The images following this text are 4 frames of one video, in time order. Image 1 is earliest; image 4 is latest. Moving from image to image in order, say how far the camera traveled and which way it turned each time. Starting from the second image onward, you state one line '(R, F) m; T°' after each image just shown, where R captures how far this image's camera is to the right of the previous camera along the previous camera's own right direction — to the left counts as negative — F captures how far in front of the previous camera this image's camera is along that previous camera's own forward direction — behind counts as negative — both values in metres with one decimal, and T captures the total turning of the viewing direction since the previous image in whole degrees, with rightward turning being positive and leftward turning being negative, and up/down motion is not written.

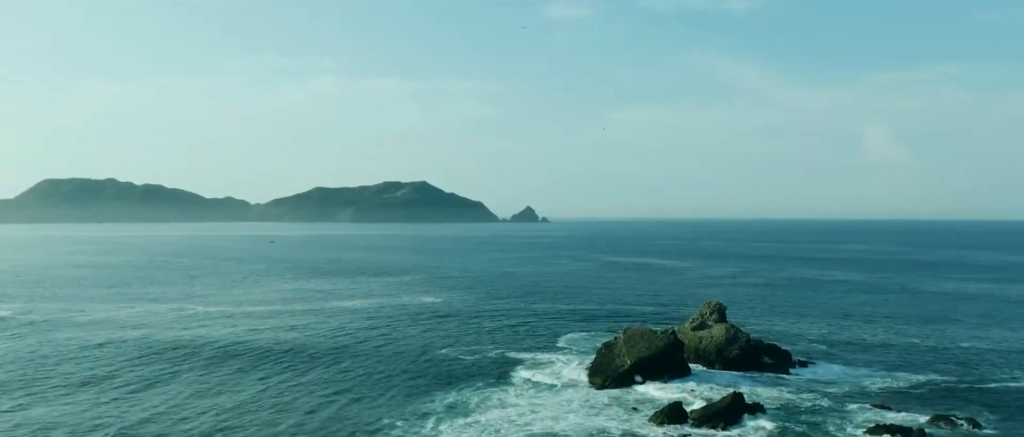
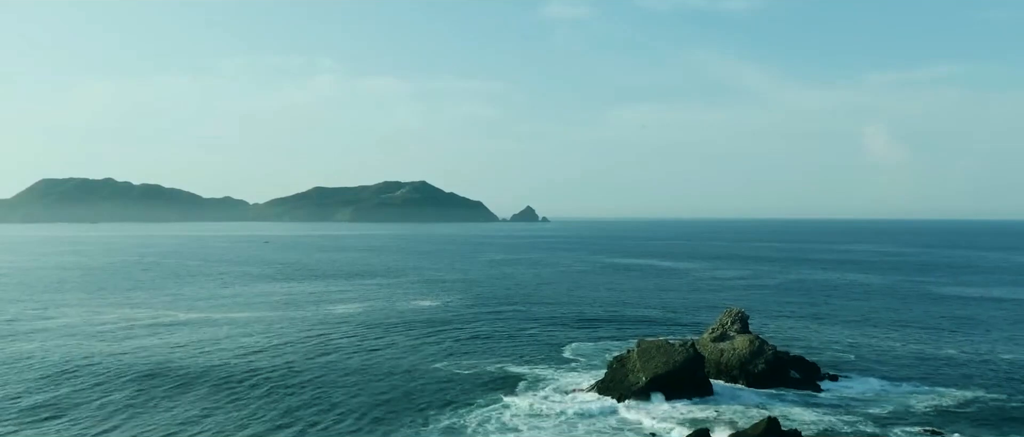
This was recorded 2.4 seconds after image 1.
(-0.1, +2.9) m; 0°
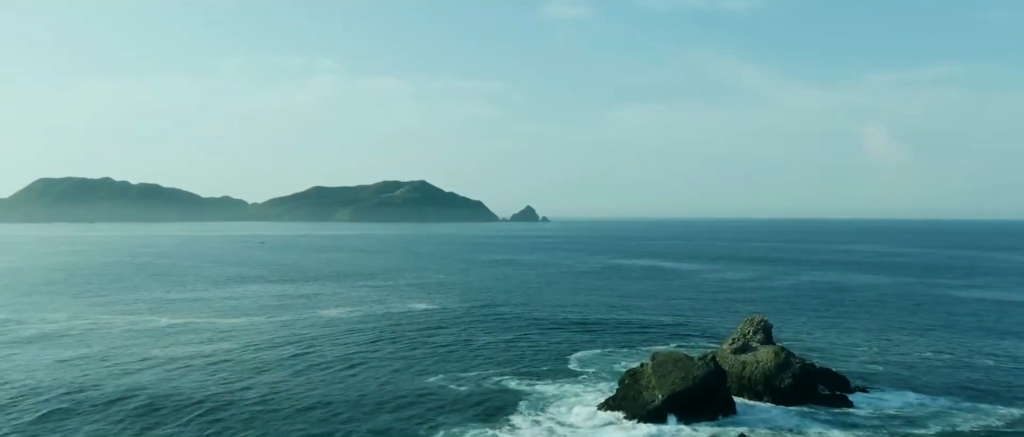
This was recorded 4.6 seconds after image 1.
(-0.1, +2.6) m; 0°
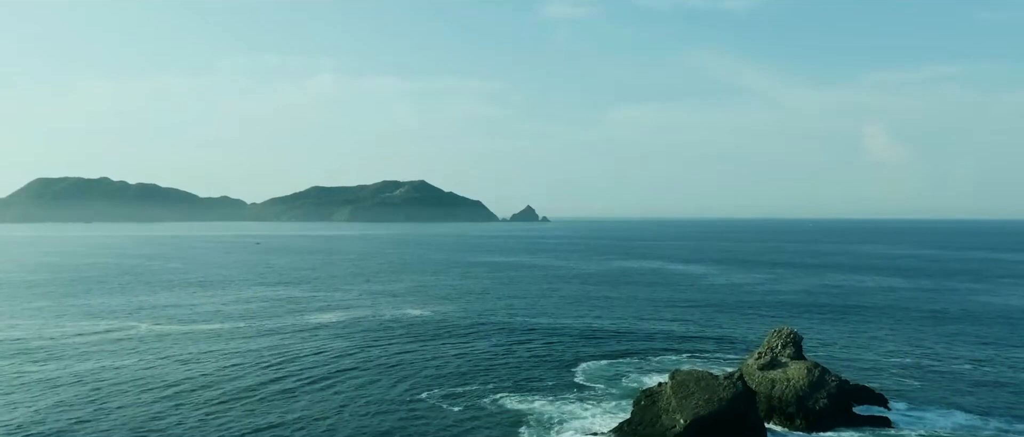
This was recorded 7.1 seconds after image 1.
(-0.1, +2.8) m; 0°
